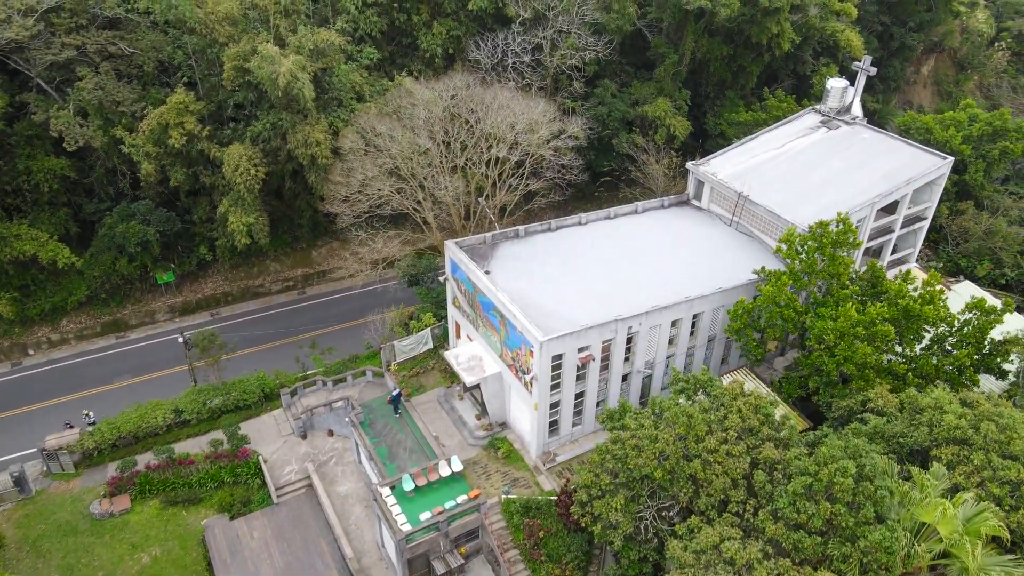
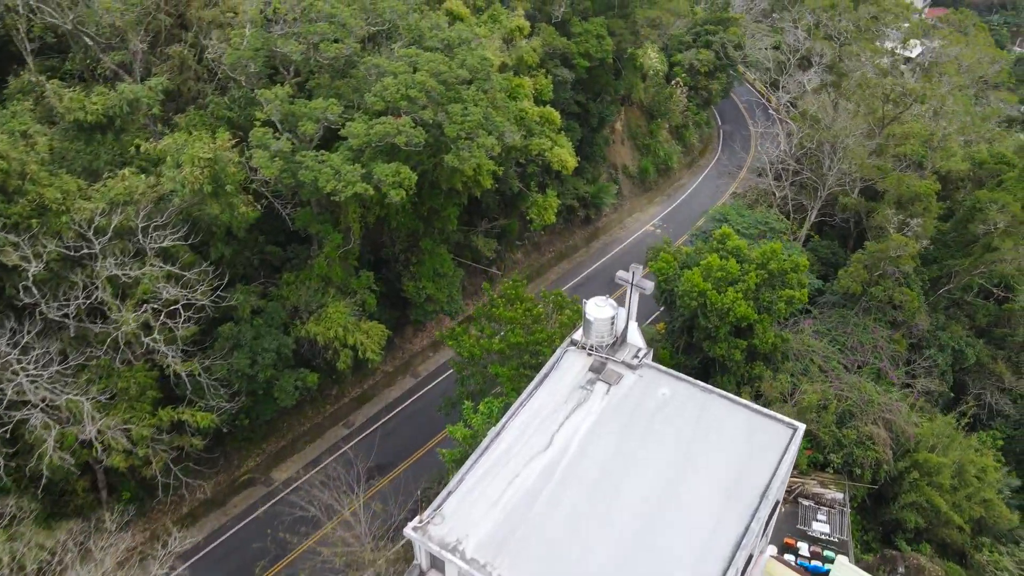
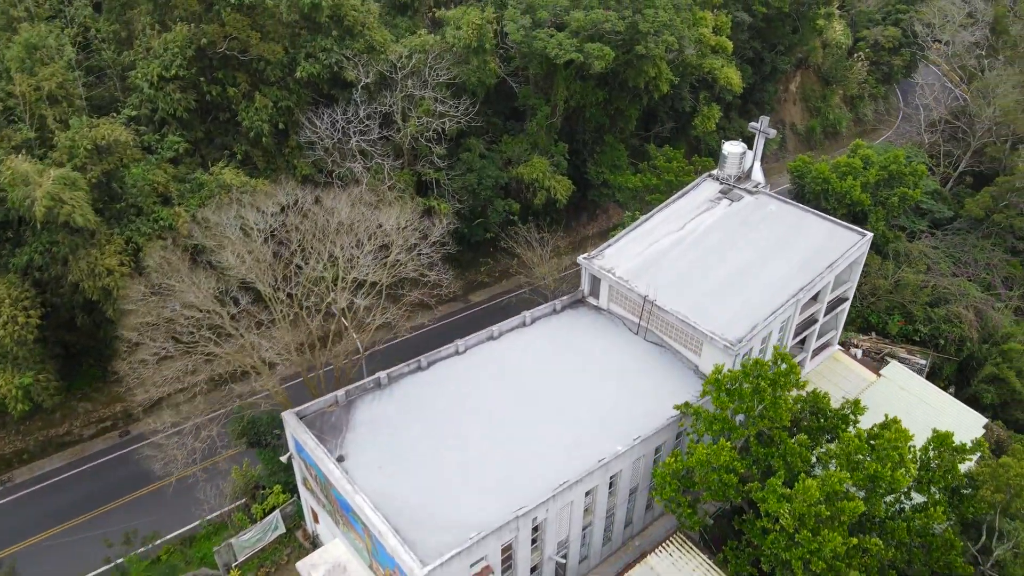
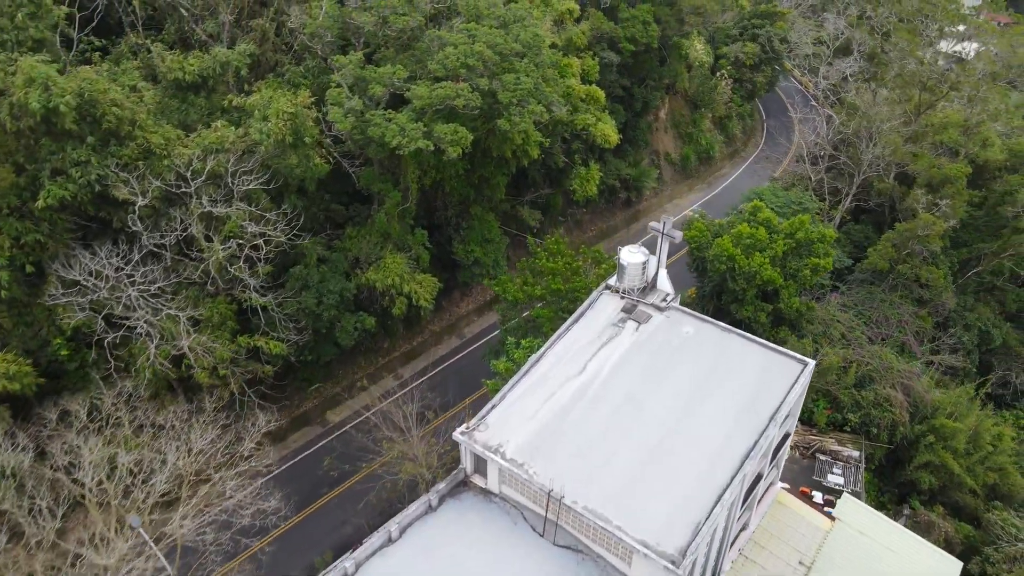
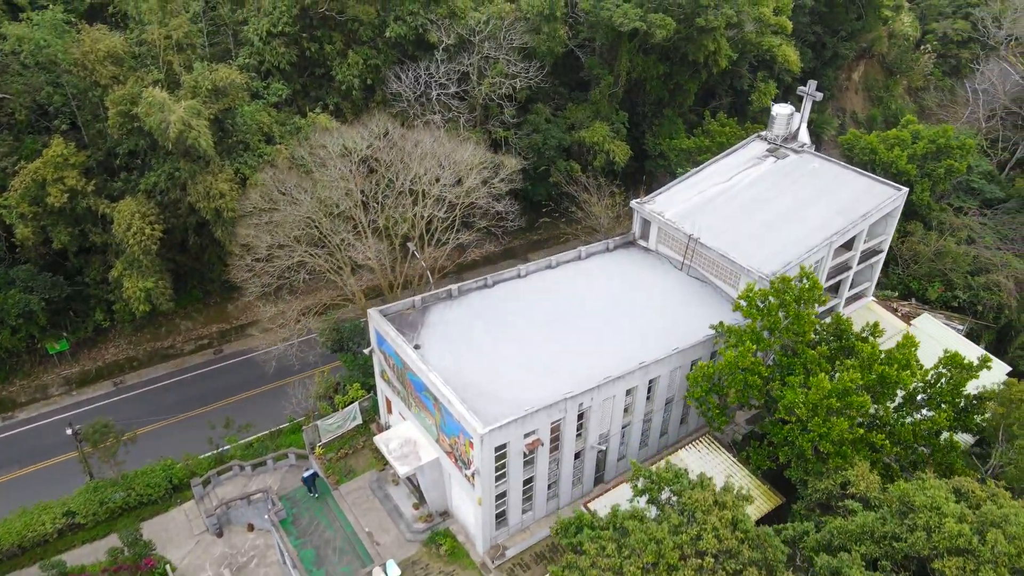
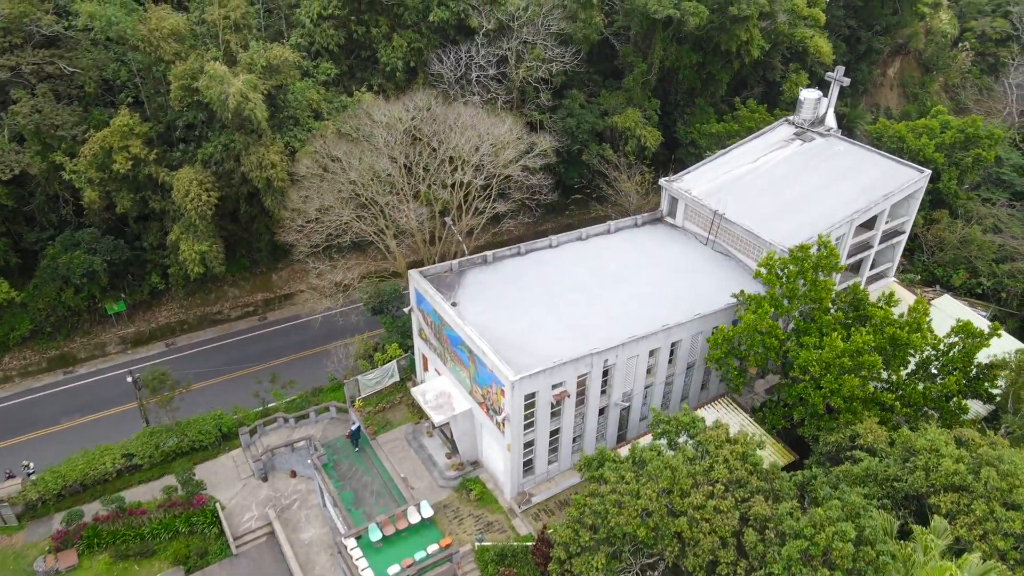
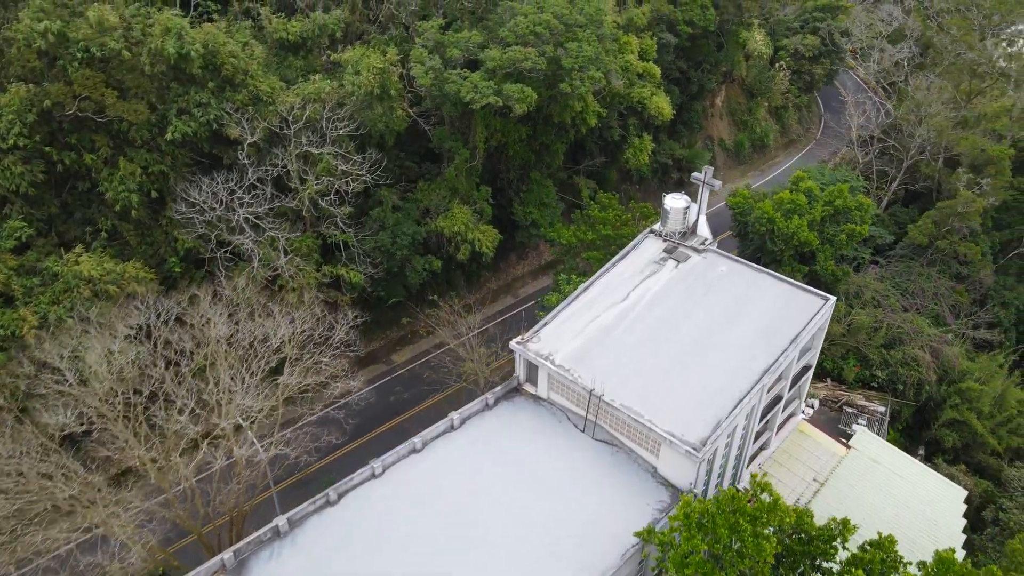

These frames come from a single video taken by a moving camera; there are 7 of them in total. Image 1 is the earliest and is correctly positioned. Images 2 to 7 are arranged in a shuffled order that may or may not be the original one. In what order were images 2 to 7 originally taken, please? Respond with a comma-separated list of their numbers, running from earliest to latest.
6, 5, 3, 7, 4, 2
